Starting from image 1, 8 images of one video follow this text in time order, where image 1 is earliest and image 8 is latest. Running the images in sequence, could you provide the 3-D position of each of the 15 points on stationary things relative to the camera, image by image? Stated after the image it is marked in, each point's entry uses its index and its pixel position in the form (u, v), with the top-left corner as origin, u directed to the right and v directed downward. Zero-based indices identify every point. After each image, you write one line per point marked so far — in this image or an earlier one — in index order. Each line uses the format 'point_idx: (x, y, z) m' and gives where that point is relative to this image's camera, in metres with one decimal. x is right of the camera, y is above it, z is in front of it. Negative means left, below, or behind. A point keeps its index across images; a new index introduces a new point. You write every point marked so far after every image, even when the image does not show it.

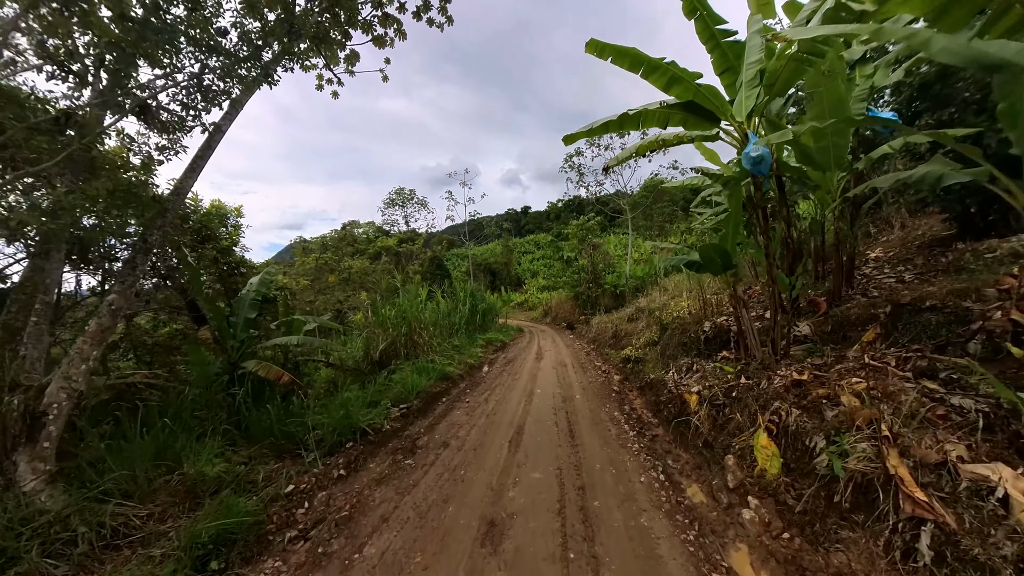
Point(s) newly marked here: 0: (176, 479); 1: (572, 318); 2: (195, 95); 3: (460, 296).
0: (-7.8, -4.5, +2.2) m
1: (+7.8, -3.8, +12.1) m
2: (-8.8, +5.3, +2.7) m
3: (-4.5, -0.8, +7.8) m
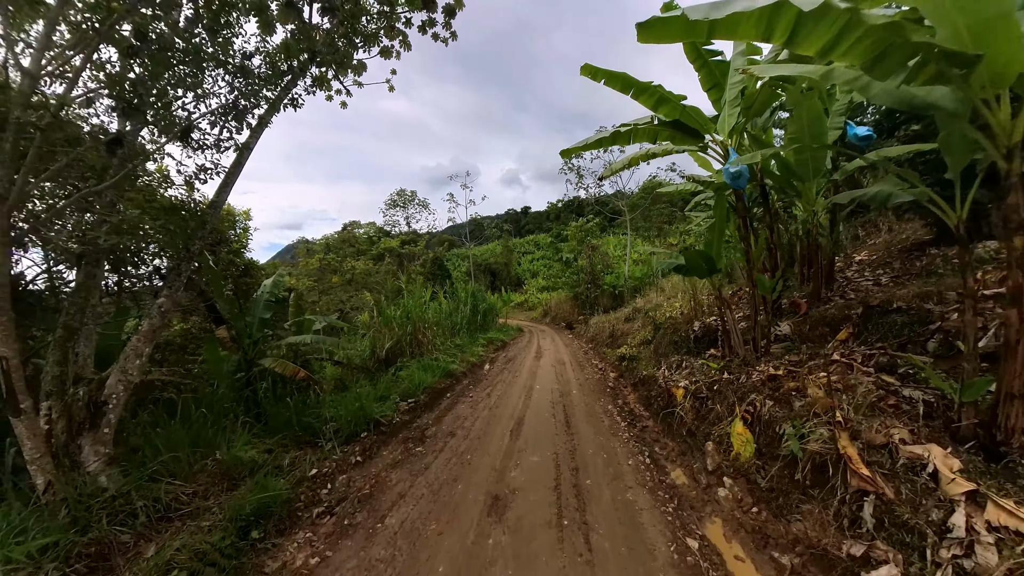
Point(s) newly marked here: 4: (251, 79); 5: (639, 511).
0: (-7.7, -4.6, +2.5) m
1: (+7.8, -3.9, +12.4) m
2: (-8.8, +5.2, +2.9) m
3: (-4.4, -0.9, +8.0) m
4: (-8.9, +7.0, +3.2) m
5: (+3.1, -5.5, +2.5) m
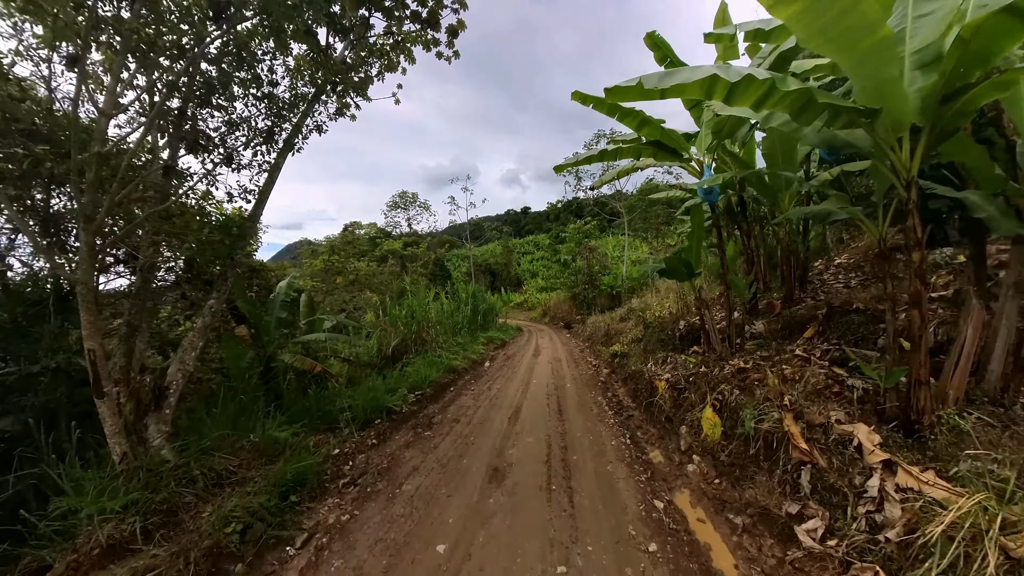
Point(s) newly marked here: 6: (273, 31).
0: (-7.8, -4.7, +2.9) m
1: (+7.7, -4.0, +12.8) m
2: (-8.8, +5.1, +3.3) m
3: (-4.5, -1.0, +8.4) m
4: (-8.9, +6.9, +3.6) m
5: (+3.1, -5.6, +2.9) m
6: (-8.9, +9.1, +3.9) m
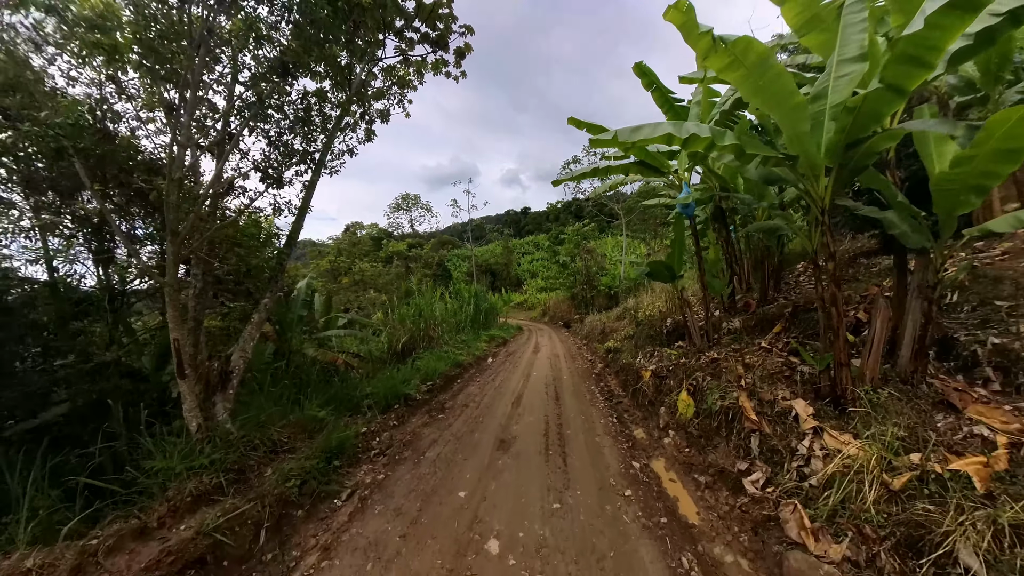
0: (-7.7, -4.7, +3.4) m
1: (+7.8, -4.0, +13.3) m
2: (-8.7, +5.1, +3.8) m
3: (-4.4, -1.0, +8.9) m
4: (-8.8, +6.9, +4.1) m
5: (+3.2, -5.7, +3.4) m
6: (-8.8, +9.1, +4.3) m
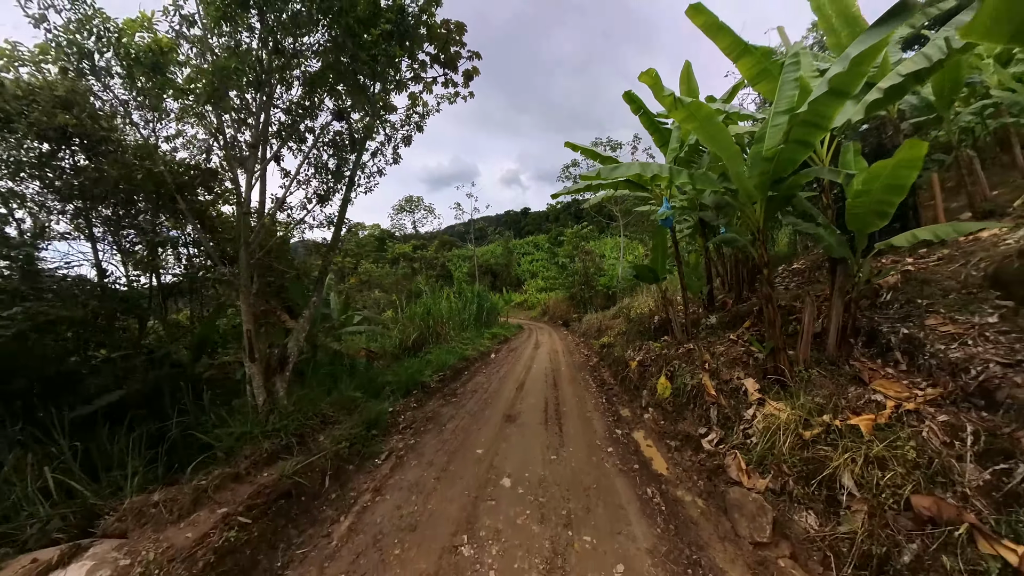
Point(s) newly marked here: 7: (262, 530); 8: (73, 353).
0: (-7.4, -4.7, +4.0) m
1: (+8.1, -4.0, +14.0) m
2: (-8.4, +5.0, +4.4) m
3: (-4.1, -1.0, +9.6) m
4: (-8.6, +6.8, +4.7) m
5: (+3.4, -5.7, +4.0) m
6: (-8.5, +9.1, +4.9) m
7: (-5.8, -5.9, +2.4) m
8: (-15.8, -2.4, +3.4) m
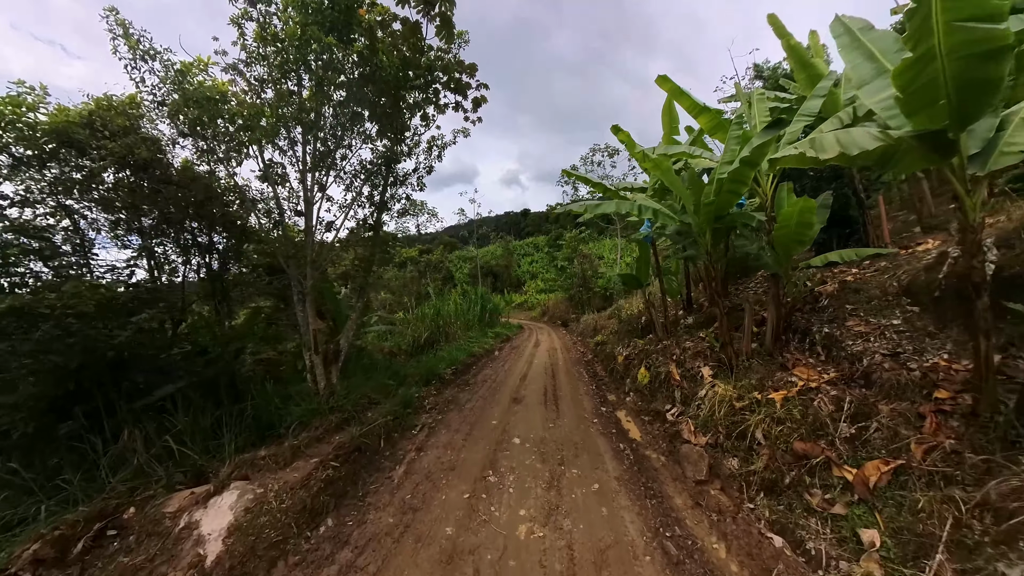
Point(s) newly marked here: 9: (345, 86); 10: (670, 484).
0: (-7.1, -5.1, +4.9) m
1: (+8.4, -4.4, +14.9) m
2: (-8.1, +4.7, +5.3) m
3: (-3.8, -1.3, +10.5) m
4: (-8.2, +6.5, +5.6) m
5: (+3.8, -6.1, +5.0) m
6: (-8.2, +8.8, +5.8) m
7: (-5.5, -6.3, +3.3) m
8: (-15.4, -2.8, +4.3) m
9: (-9.3, +11.1, +5.4) m
10: (+5.5, -6.9, +3.3) m
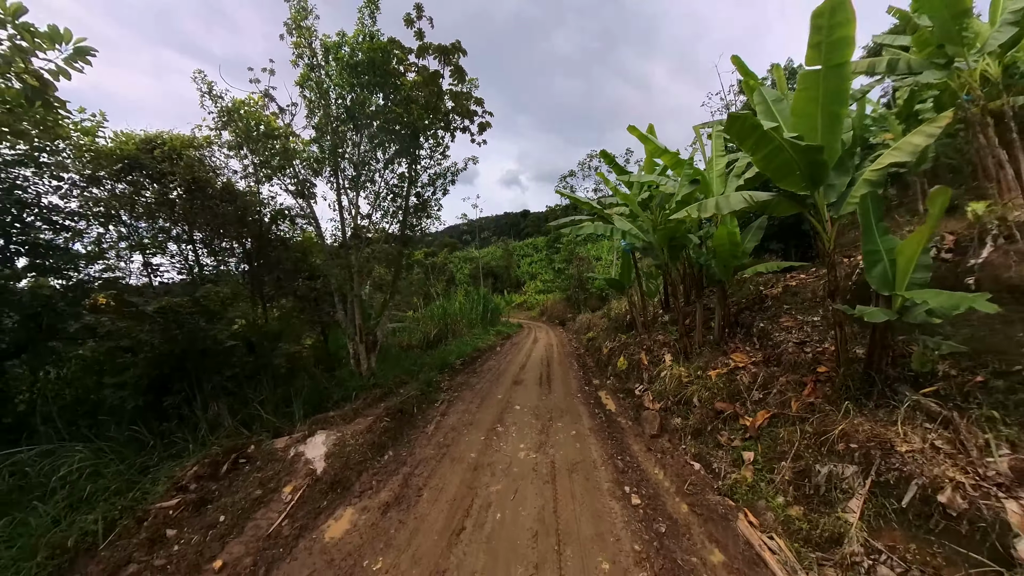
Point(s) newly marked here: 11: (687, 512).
0: (-7.0, -5.2, +6.0) m
1: (+8.4, -4.6, +16.1) m
2: (-7.9, +4.5, +6.4) m
3: (-3.7, -1.5, +11.6) m
4: (-8.1, +6.3, +6.7) m
5: (+3.9, -6.3, +6.2) m
6: (-8.0, +8.6, +6.9) m
7: (-5.4, -6.5, +4.4) m
8: (-15.3, -2.9, +5.4) m
9: (-9.2, +10.9, +6.5) m
10: (+5.6, -7.1, +4.5) m
11: (+5.9, -7.5, +3.2) m
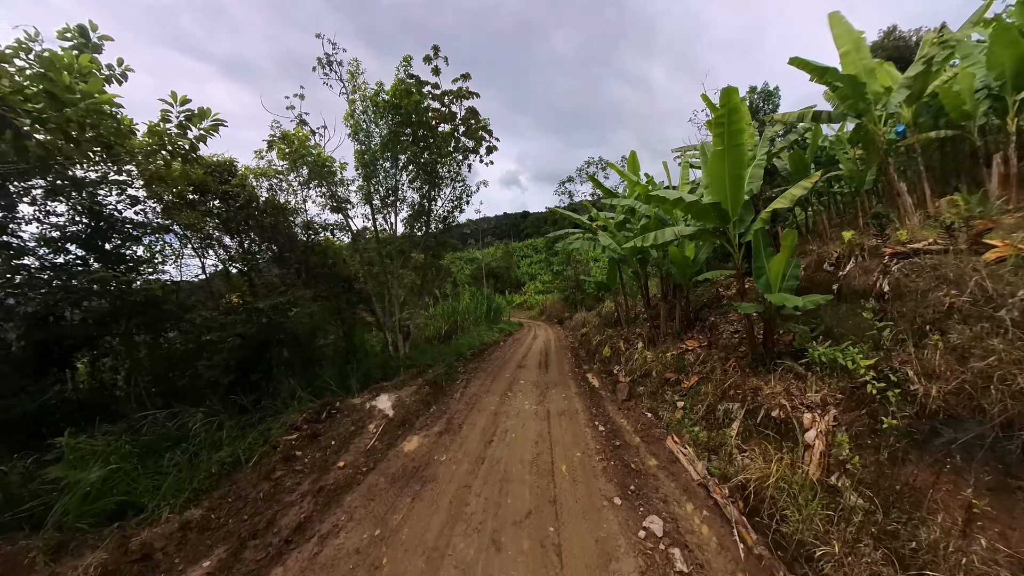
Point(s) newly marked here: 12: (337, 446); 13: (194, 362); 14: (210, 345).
0: (-6.5, -5.4, +7.6) m
1: (+8.8, -4.7, +17.8) m
2: (-7.5, +4.4, +7.9) m
3: (-3.3, -1.7, +13.2) m
4: (-7.6, +6.2, +8.2) m
5: (+4.4, -6.4, +7.8) m
6: (-7.6, +8.4, +8.4) m
7: (-4.9, -6.6, +6.0) m
8: (-14.8, -3.1, +6.9) m
9: (-8.7, +10.8, +8.0) m
10: (+6.1, -7.3, +6.2) m
11: (+6.4, -7.7, +4.8) m
12: (-8.4, -7.6, +4.5) m
13: (-19.5, -4.5, +5.9) m
14: (-18.6, -3.5, +5.9) m
